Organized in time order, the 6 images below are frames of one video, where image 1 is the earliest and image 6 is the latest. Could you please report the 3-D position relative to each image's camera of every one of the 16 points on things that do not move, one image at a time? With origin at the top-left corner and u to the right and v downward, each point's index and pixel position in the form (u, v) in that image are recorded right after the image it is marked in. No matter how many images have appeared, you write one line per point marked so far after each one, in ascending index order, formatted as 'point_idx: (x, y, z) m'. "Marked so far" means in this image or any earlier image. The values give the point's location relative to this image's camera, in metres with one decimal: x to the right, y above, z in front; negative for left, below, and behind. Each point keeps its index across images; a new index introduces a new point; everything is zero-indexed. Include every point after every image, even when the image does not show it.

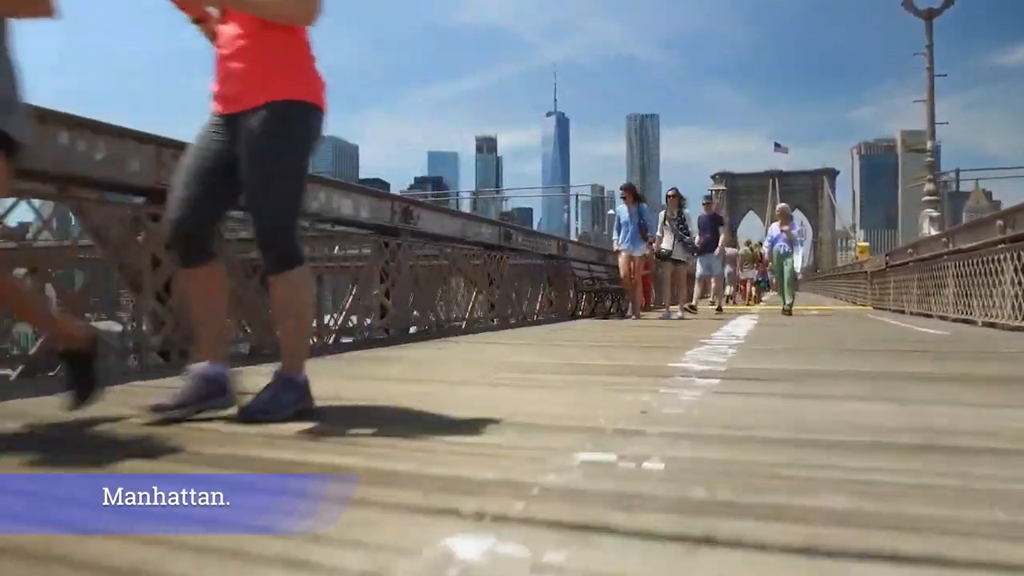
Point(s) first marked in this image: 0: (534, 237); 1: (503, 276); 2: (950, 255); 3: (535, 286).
0: (+0.3, +0.6, +10.2) m
1: (-0.1, +0.1, +9.2) m
2: (+5.2, +0.4, +10.3) m
3: (+0.3, 0.0, +10.2) m
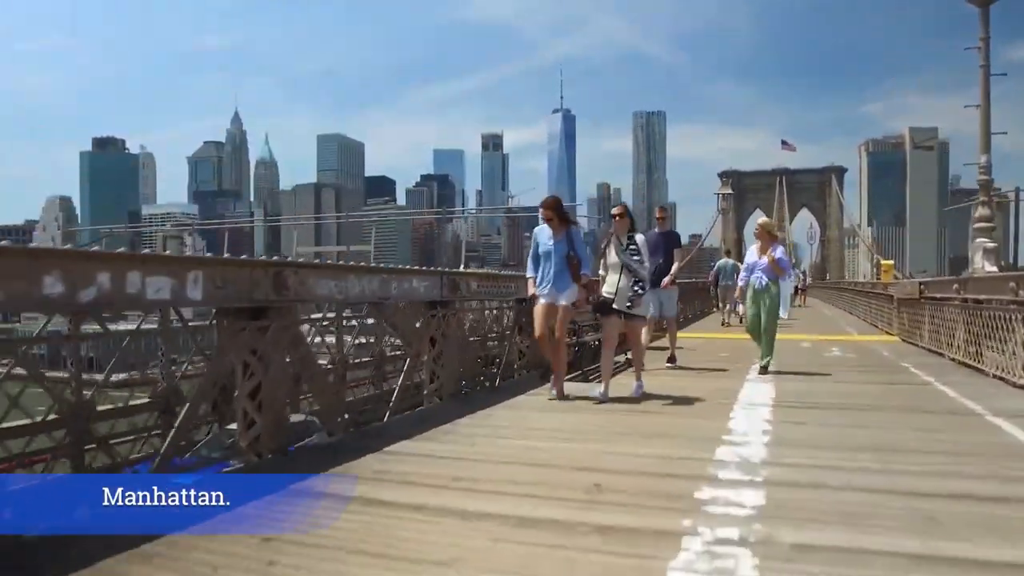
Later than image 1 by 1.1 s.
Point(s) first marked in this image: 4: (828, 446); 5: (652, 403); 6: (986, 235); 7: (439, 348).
0: (-0.2, +0.1, +8.3) m
1: (-0.5, -0.4, +7.2) m
2: (+4.8, -0.1, +8.2) m
3: (-0.1, -0.5, +8.2) m
4: (+1.8, -0.9, +4.9) m
5: (+1.1, -0.9, +6.5) m
6: (+5.9, +0.7, +10.8) m
7: (-0.6, -0.5, +7.0) m
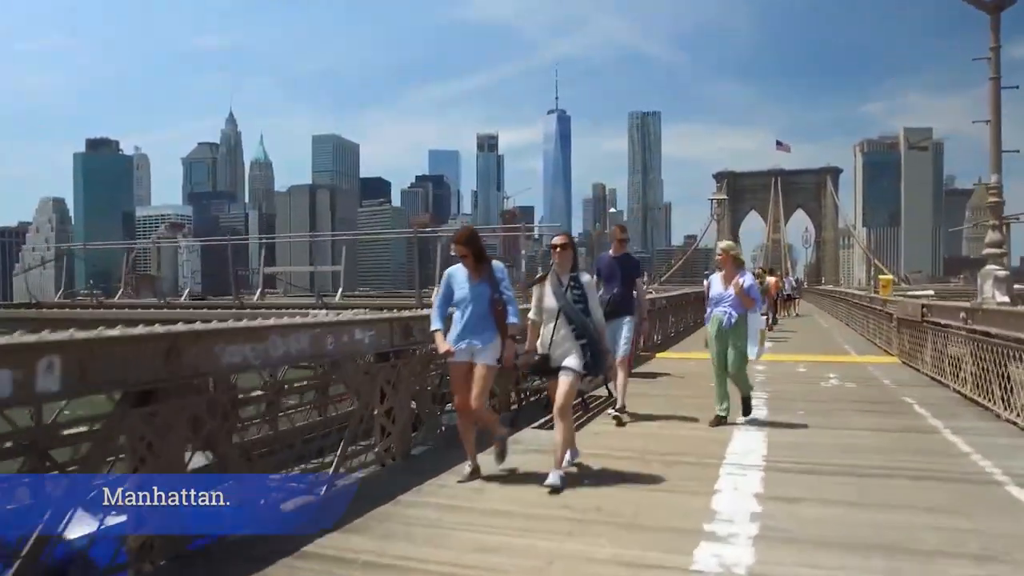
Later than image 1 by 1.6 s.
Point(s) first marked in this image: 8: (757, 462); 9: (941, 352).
0: (-0.5, -0.2, +7.5) m
1: (-0.8, -0.7, +6.4) m
2: (+4.5, -0.5, +7.5) m
3: (-0.4, -0.8, +7.4) m
4: (+1.5, -1.2, +4.1) m
5: (+0.8, -1.2, +5.8) m
6: (+5.6, +0.3, +10.0) m
7: (-0.9, -0.8, +6.2) m
8: (+1.7, -1.2, +6.0) m
9: (+5.7, -0.8, +11.4) m
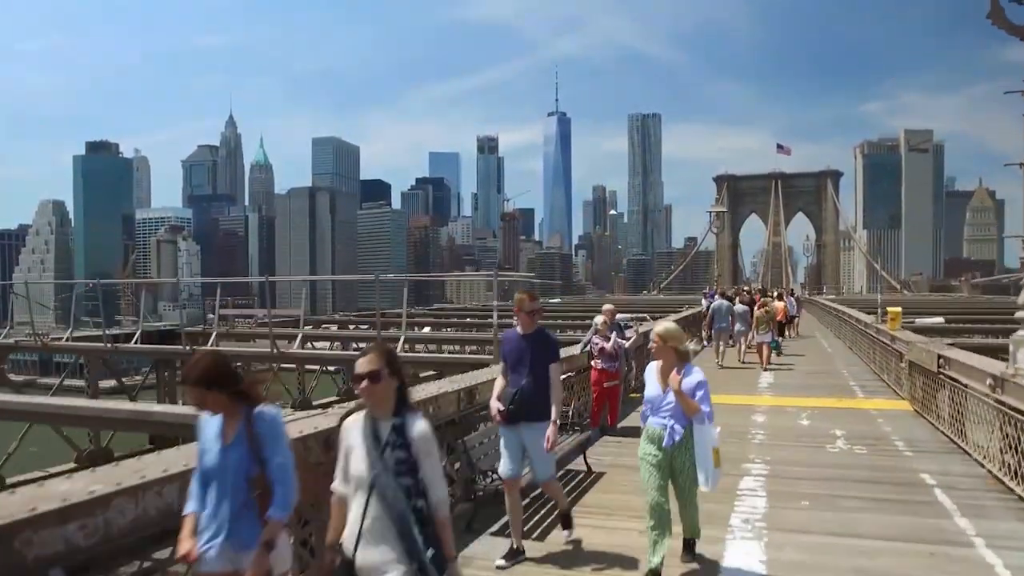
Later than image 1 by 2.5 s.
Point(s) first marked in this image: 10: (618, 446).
0: (-0.8, -0.9, +6.4) m
1: (-1.1, -1.4, +5.3) m
2: (+4.2, -1.1, +6.4) m
3: (-0.8, -1.4, +6.3) m
4: (+1.2, -1.8, +3.0) m
5: (+0.4, -1.8, +4.6) m
6: (+5.3, -0.3, +8.9) m
7: (-1.2, -1.4, +5.1) m
8: (+1.4, -1.8, +4.9) m
9: (+5.3, -1.5, +10.3) m
10: (+1.3, -1.9, +10.4) m
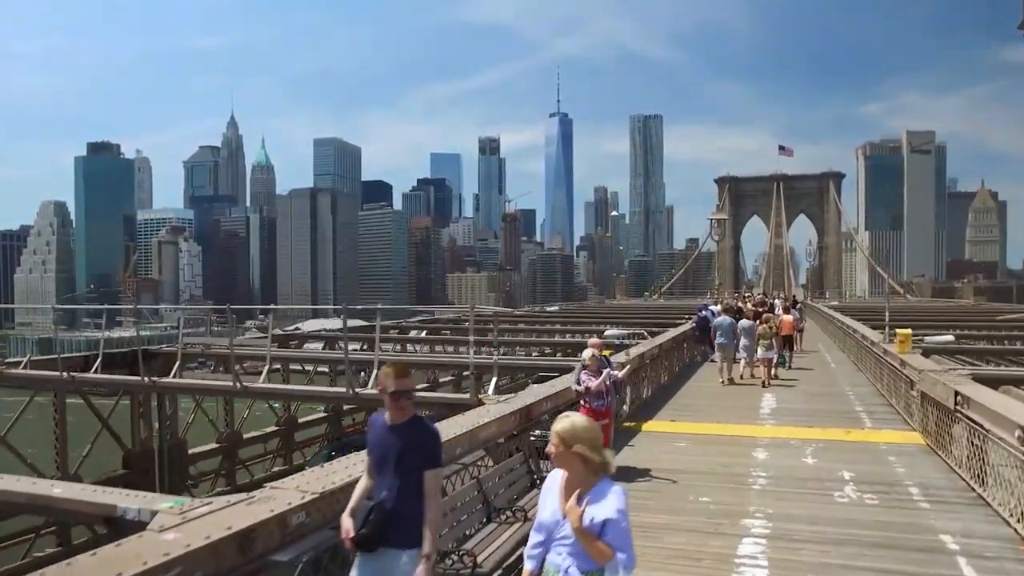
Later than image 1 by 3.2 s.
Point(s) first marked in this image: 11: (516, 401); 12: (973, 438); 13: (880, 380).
0: (-1.0, -1.2, +5.5) m
1: (-1.4, -1.7, +4.4) m
2: (+3.9, -1.4, +5.5) m
3: (-1.0, -1.8, +5.4) m
4: (+0.9, -2.2, +2.1) m
5: (+0.2, -2.2, +3.8) m
6: (+5.0, -0.6, +8.0) m
7: (-1.5, -1.8, +4.2) m
8: (+1.1, -2.2, +4.0) m
9: (+5.1, -1.8, +9.4) m
10: (+1.0, -2.3, +9.5) m
11: (0.0, -1.2, +9.4) m
12: (+5.2, -1.7, +9.8) m
13: (+8.0, -2.1, +18.6) m
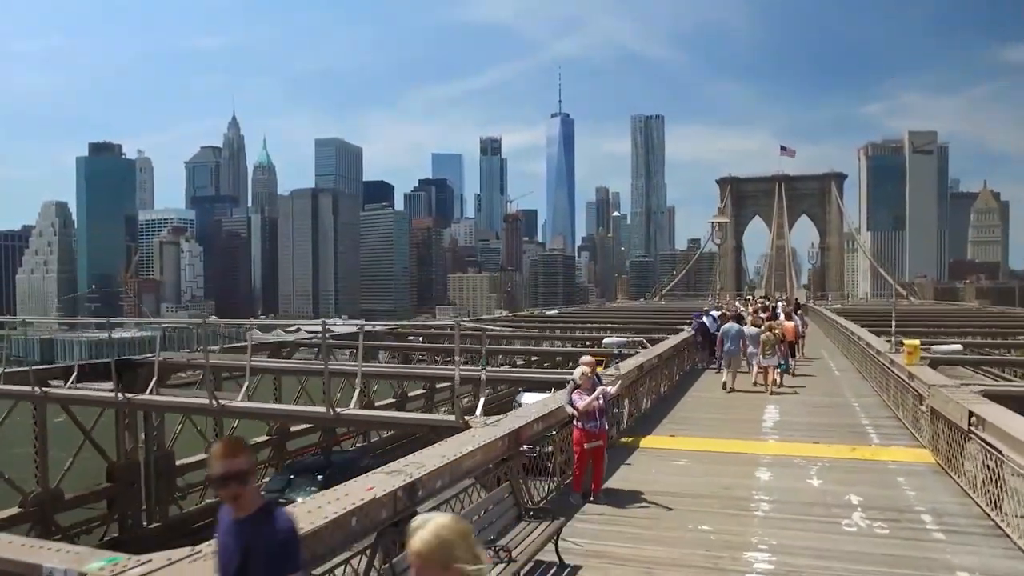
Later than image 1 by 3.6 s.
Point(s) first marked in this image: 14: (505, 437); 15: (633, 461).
0: (-1.2, -1.4, +5.0) m
1: (-1.5, -1.9, +3.9) m
2: (+3.8, -1.6, +5.0) m
3: (-1.1, -2.0, +4.9) m
4: (+0.8, -2.4, +1.6) m
5: (+0.1, -2.3, +3.2) m
6: (+4.9, -0.8, +7.5) m
7: (-1.6, -2.0, +3.7) m
8: (+1.0, -2.4, +3.5) m
9: (+5.0, -2.0, +8.8) m
10: (+0.9, -2.4, +9.0) m
11: (-0.1, -1.4, +8.9) m
12: (+5.1, -1.9, +9.3) m
13: (+7.9, -2.2, +18.1) m
14: (-0.1, -1.5, +8.4) m
15: (+1.7, -2.5, +12.2) m
